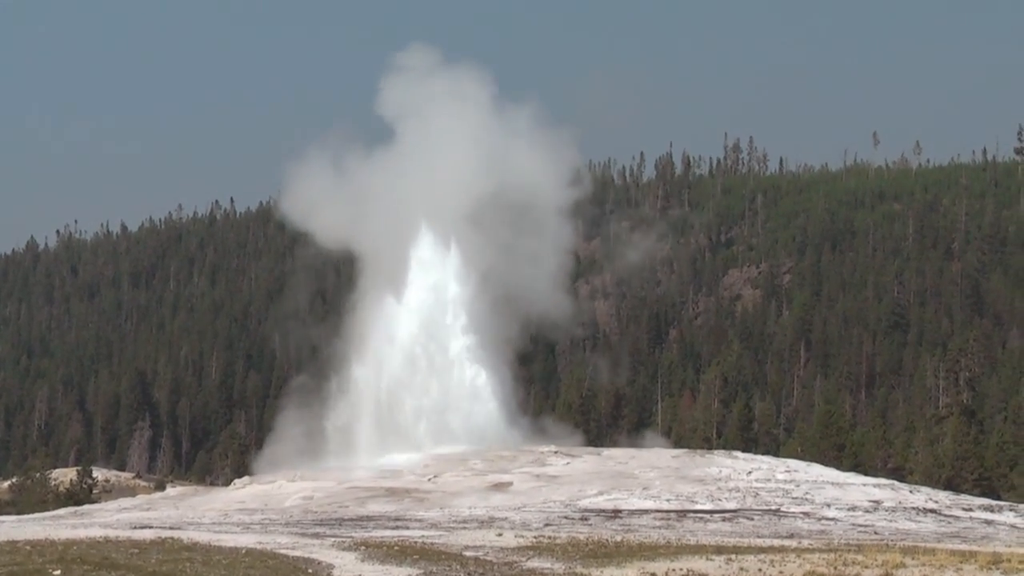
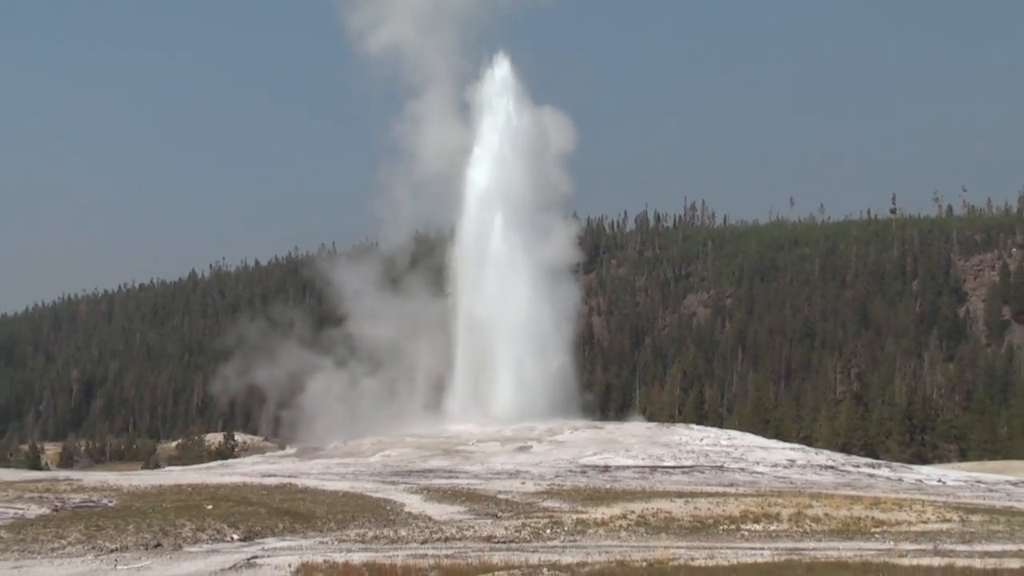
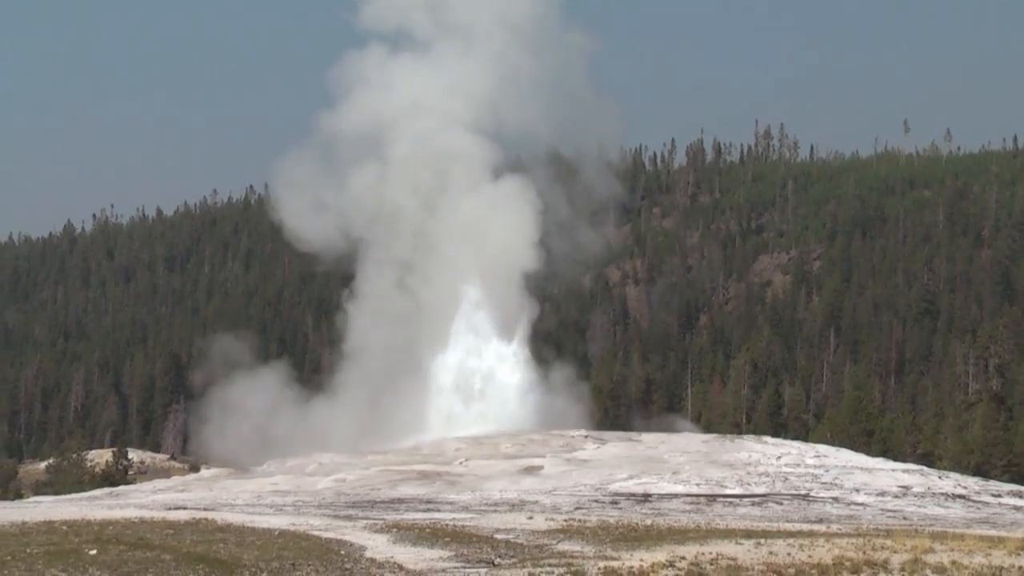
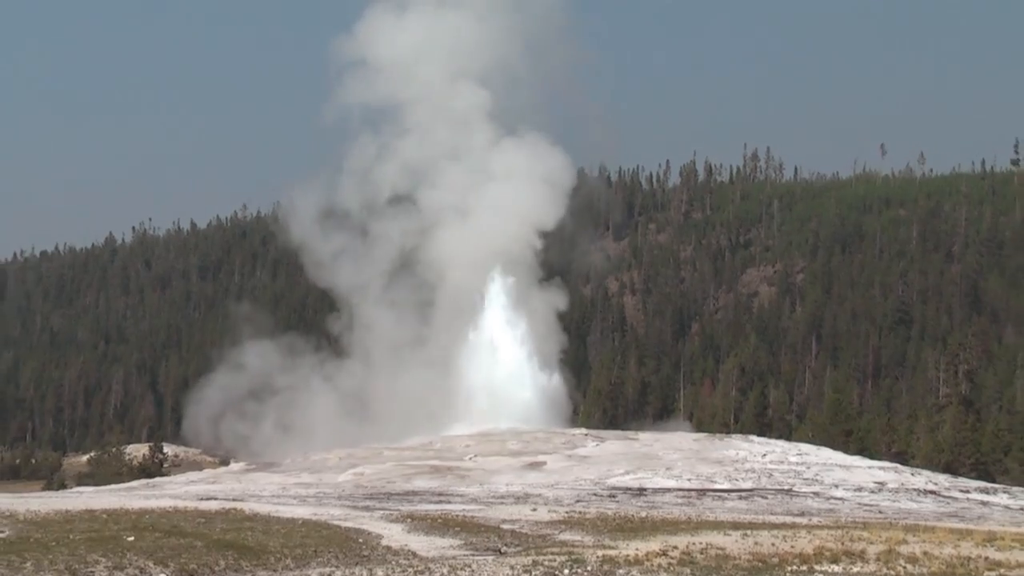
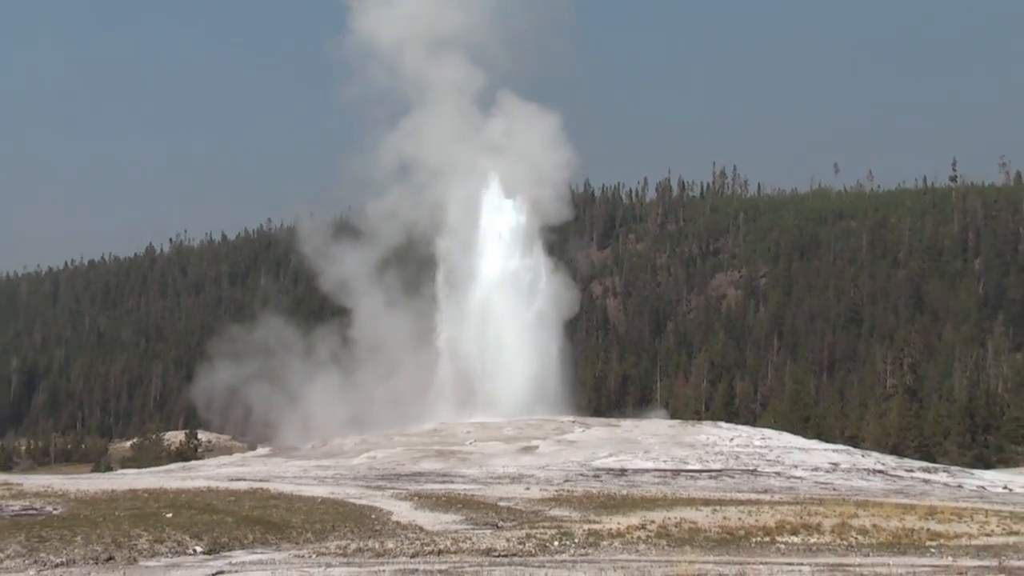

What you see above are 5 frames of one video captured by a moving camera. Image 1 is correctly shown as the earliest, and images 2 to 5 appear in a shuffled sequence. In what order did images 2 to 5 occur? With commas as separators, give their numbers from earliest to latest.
3, 4, 5, 2
